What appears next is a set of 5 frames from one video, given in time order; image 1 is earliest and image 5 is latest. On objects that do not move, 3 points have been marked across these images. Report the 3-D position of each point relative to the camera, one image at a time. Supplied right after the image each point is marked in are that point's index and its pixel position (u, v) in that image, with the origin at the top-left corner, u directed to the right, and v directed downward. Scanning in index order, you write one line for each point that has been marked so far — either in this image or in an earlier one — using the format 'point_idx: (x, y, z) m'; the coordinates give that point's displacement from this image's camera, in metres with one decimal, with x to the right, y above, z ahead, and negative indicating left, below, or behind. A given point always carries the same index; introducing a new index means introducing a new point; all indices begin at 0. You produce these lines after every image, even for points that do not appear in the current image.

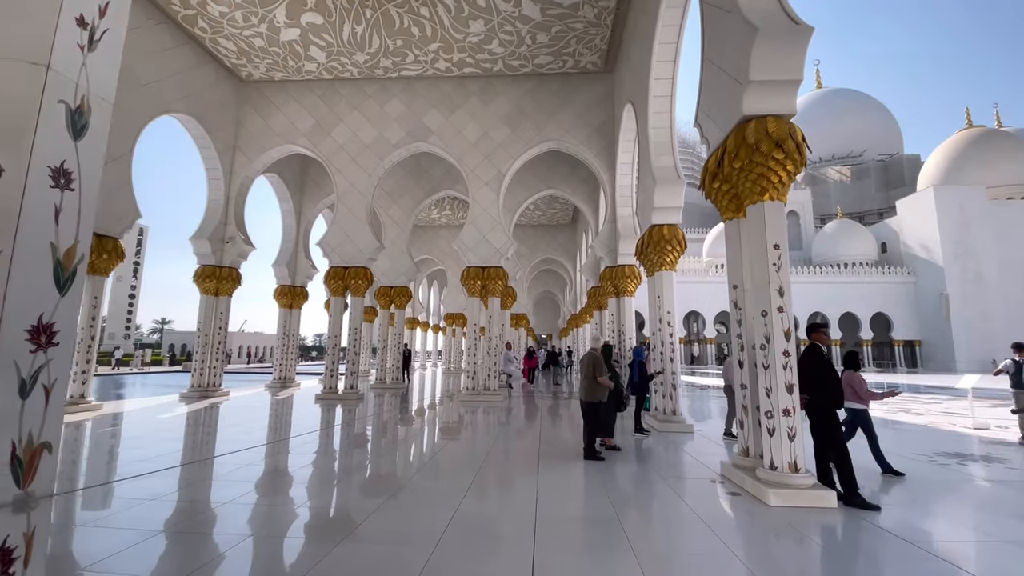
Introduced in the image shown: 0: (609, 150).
0: (+1.9, +2.8, +9.5) m
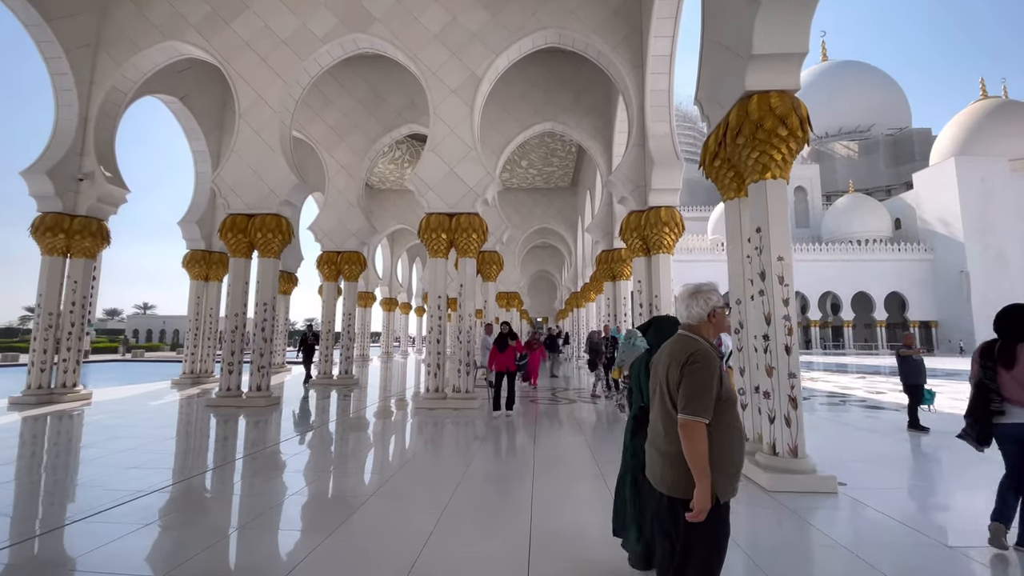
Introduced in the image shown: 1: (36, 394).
0: (+1.6, +3.4, +6.5) m
1: (-6.5, -1.5, +6.5) m
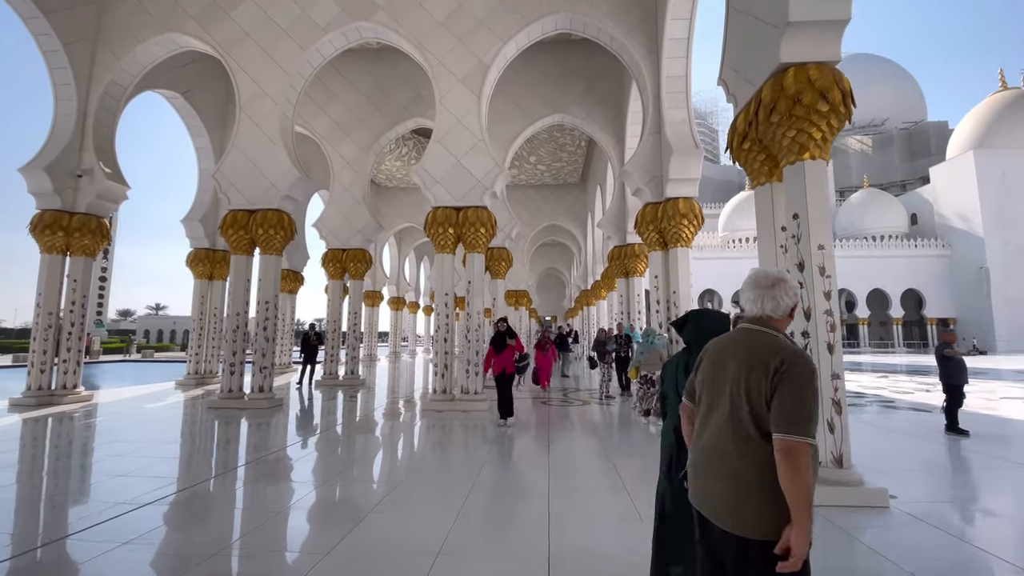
0: (+1.8, +3.4, +6.2) m
1: (-6.4, -1.4, +6.4) m
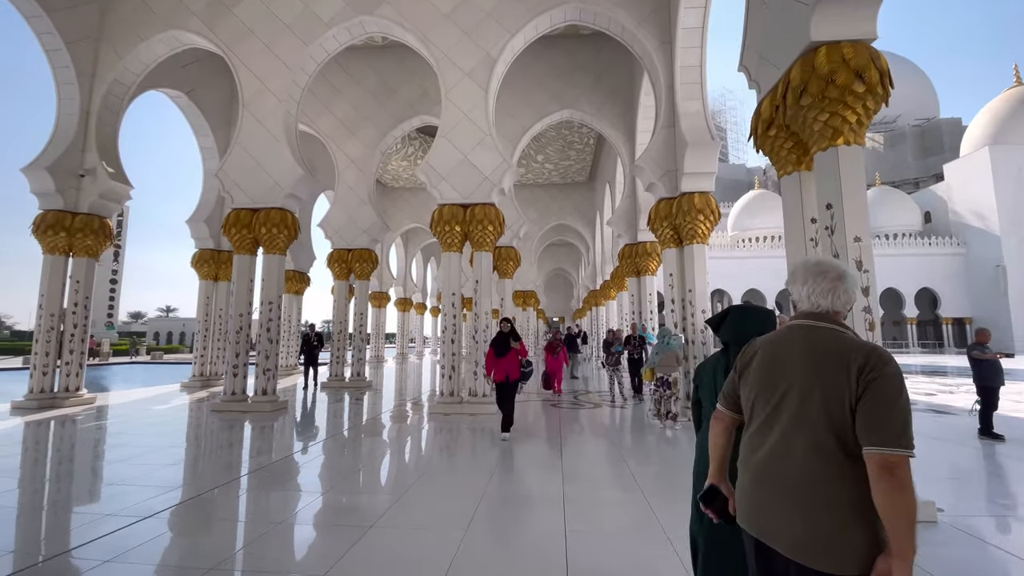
0: (+1.9, +3.4, +6.0) m
1: (-6.2, -1.5, +6.3) m
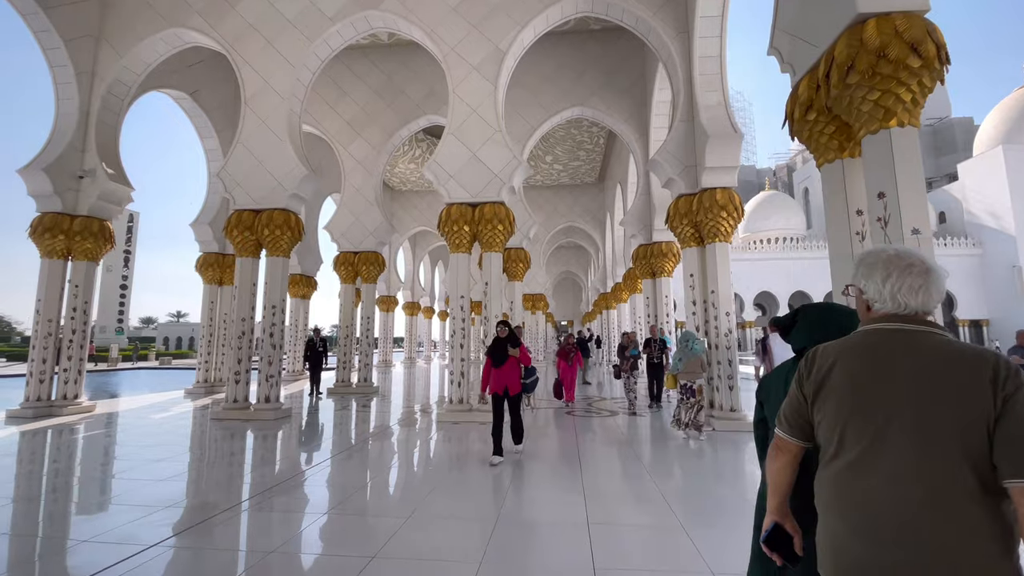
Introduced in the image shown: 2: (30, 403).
0: (+2.0, +3.4, +5.8) m
1: (-6.1, -1.5, +6.1) m
2: (-6.2, -1.5, +6.1) m
